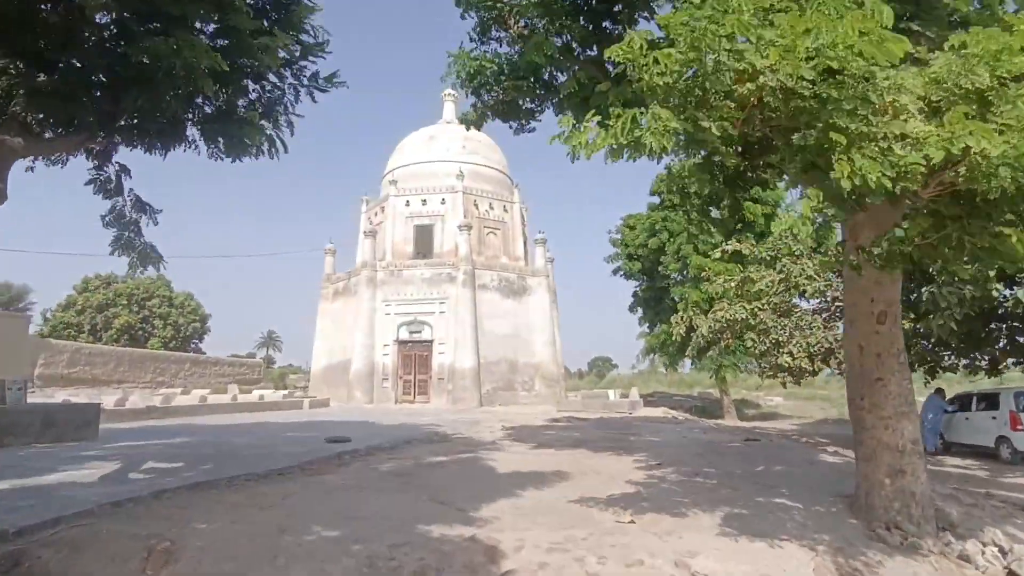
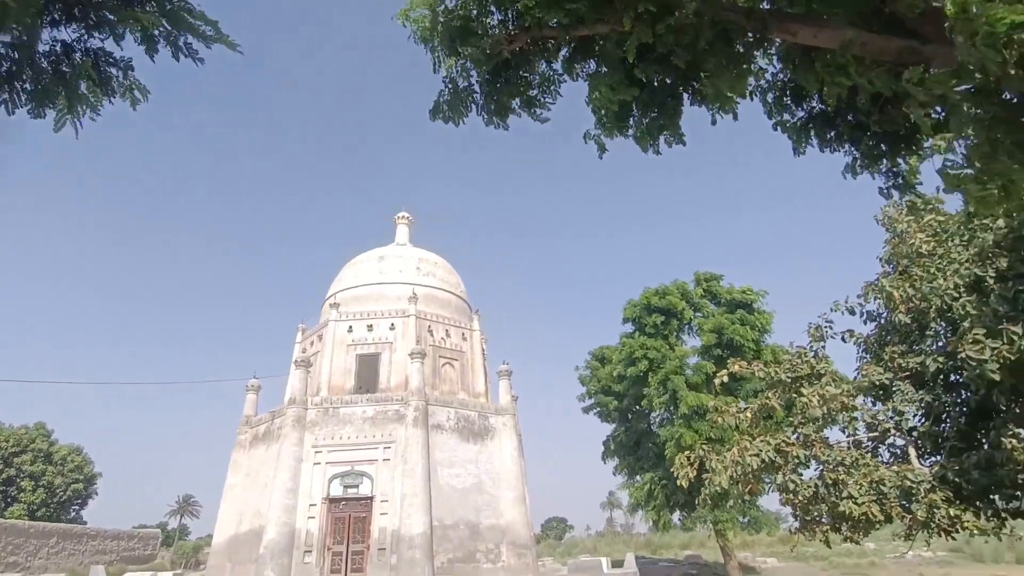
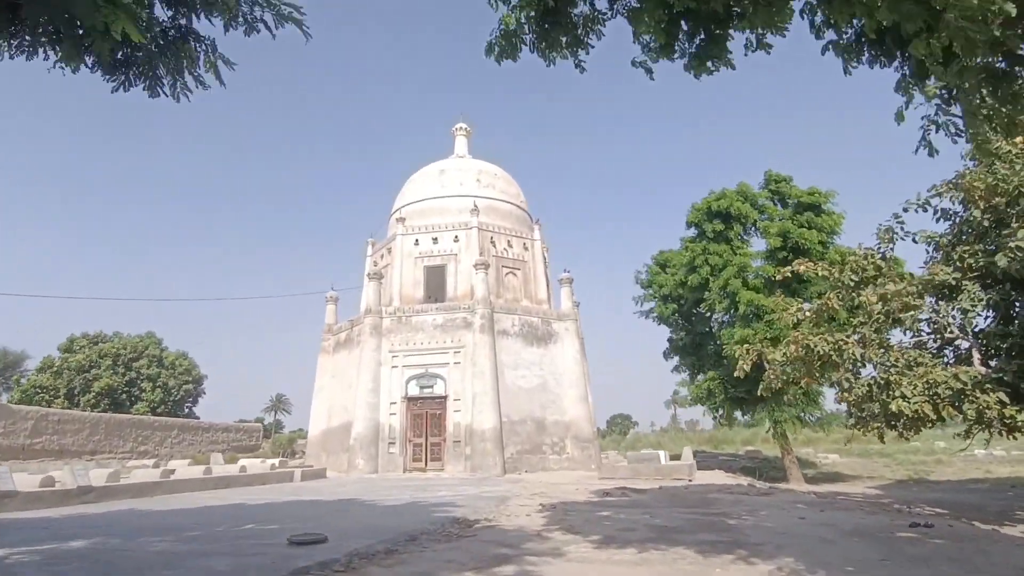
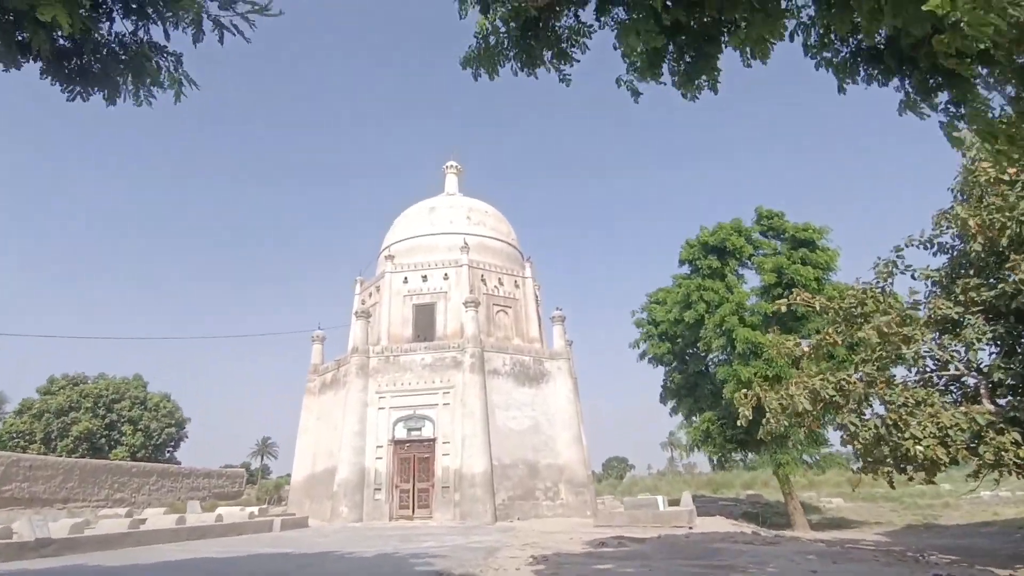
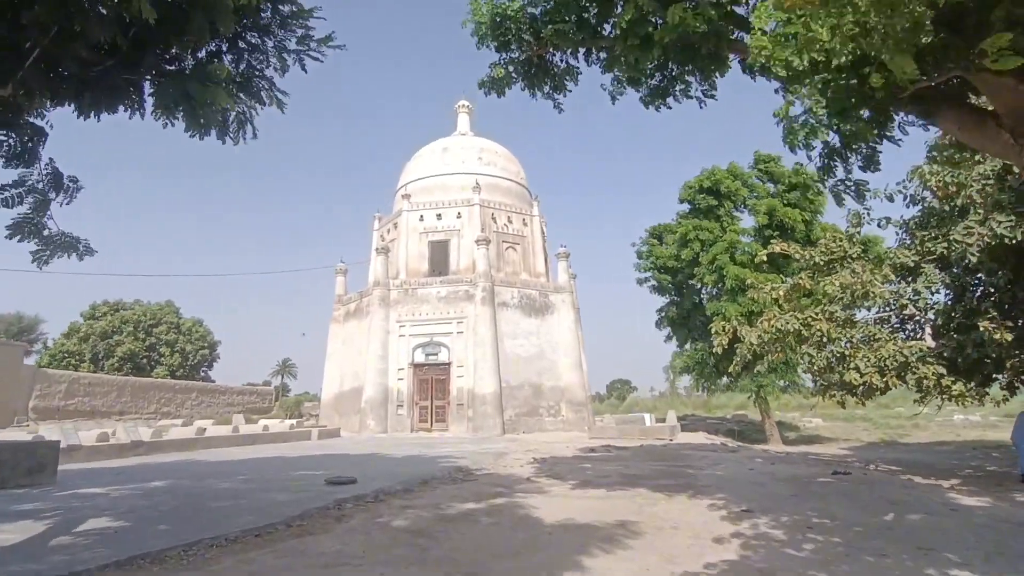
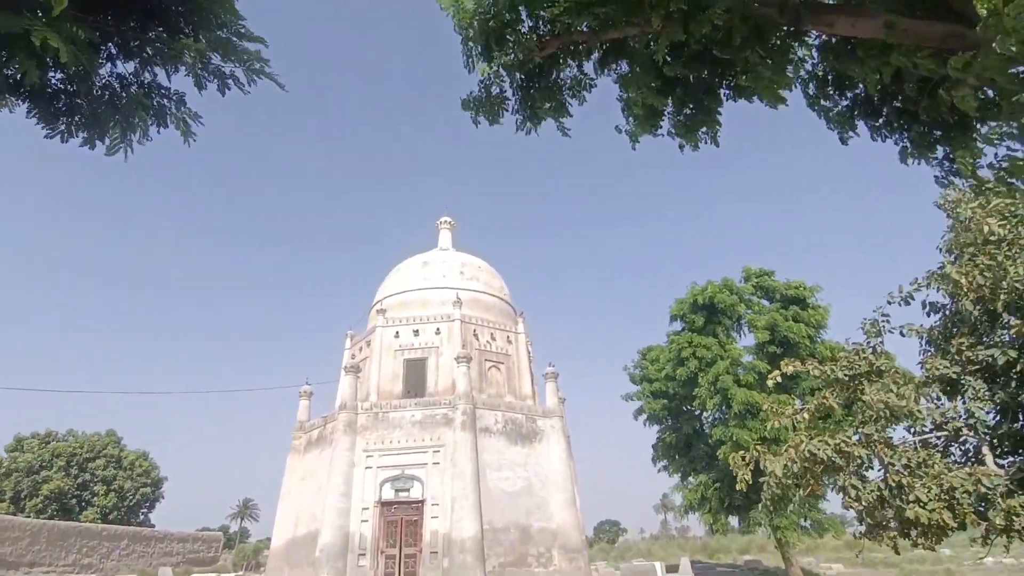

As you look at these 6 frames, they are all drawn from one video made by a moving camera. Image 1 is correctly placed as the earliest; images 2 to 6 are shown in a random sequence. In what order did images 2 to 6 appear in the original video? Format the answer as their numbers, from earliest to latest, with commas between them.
5, 3, 4, 6, 2
